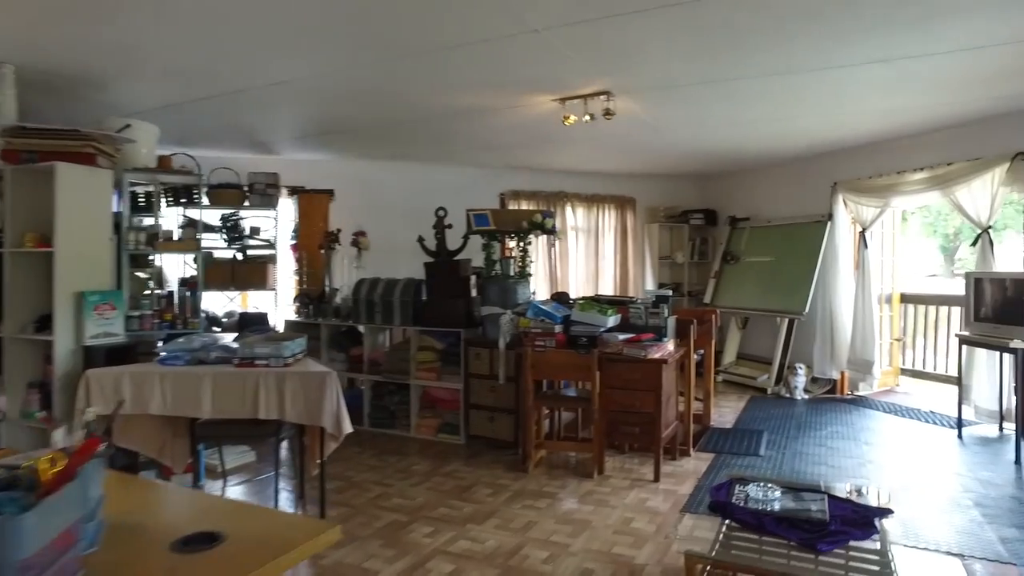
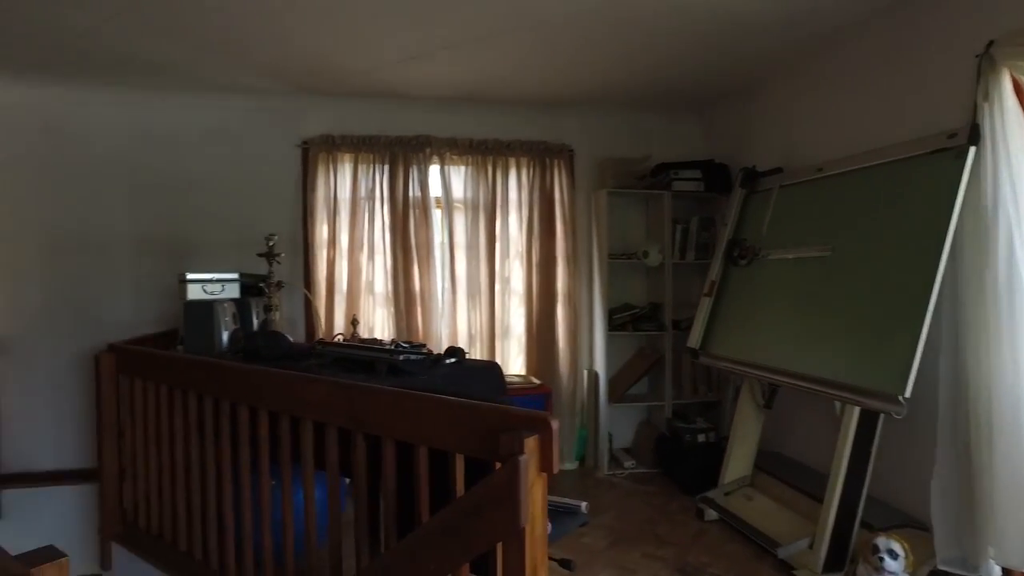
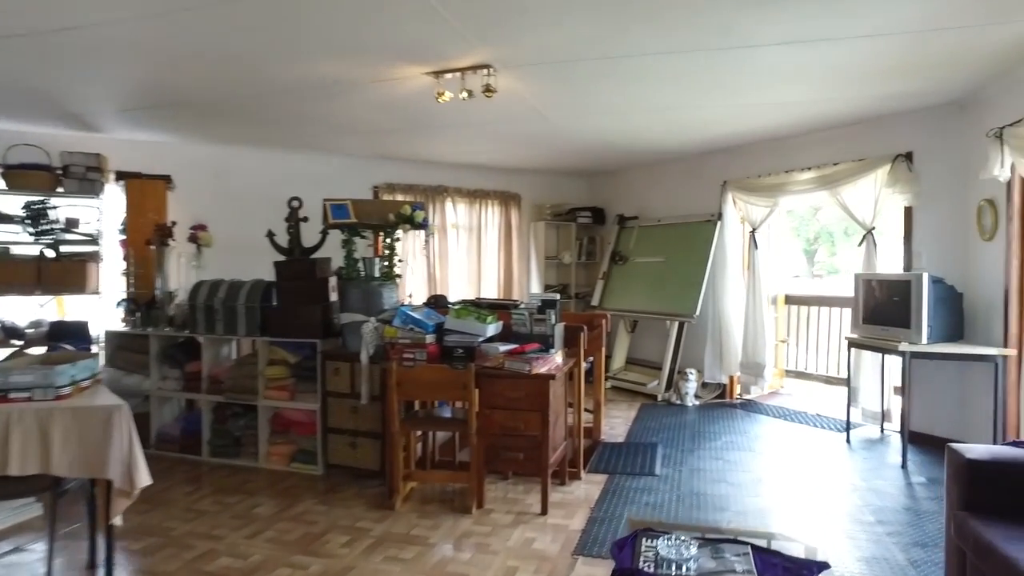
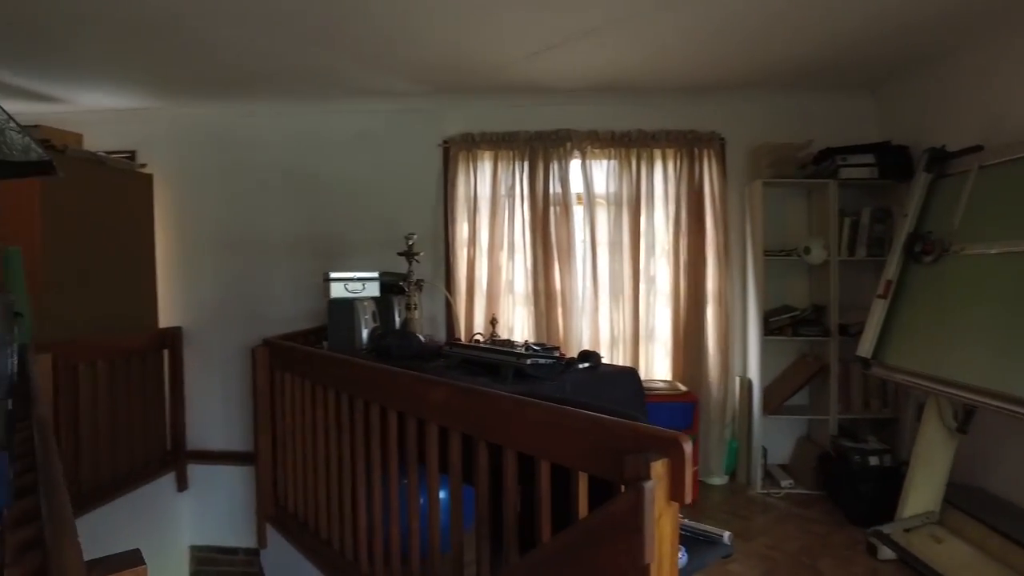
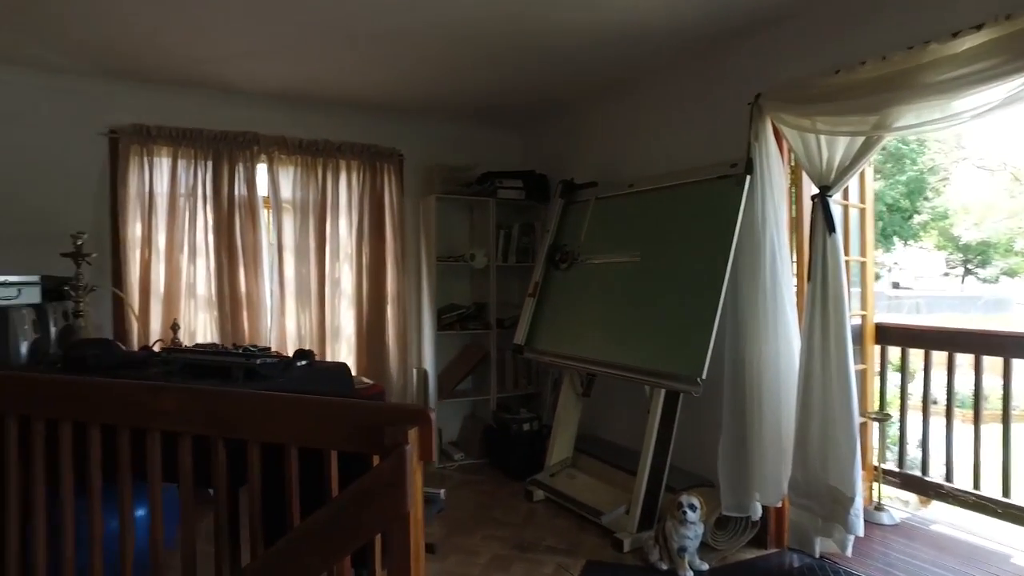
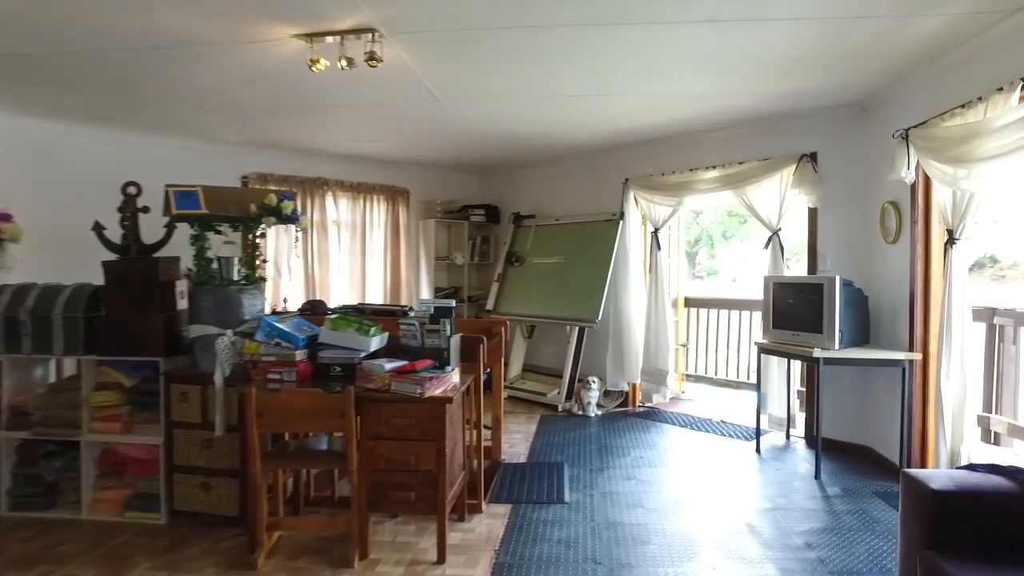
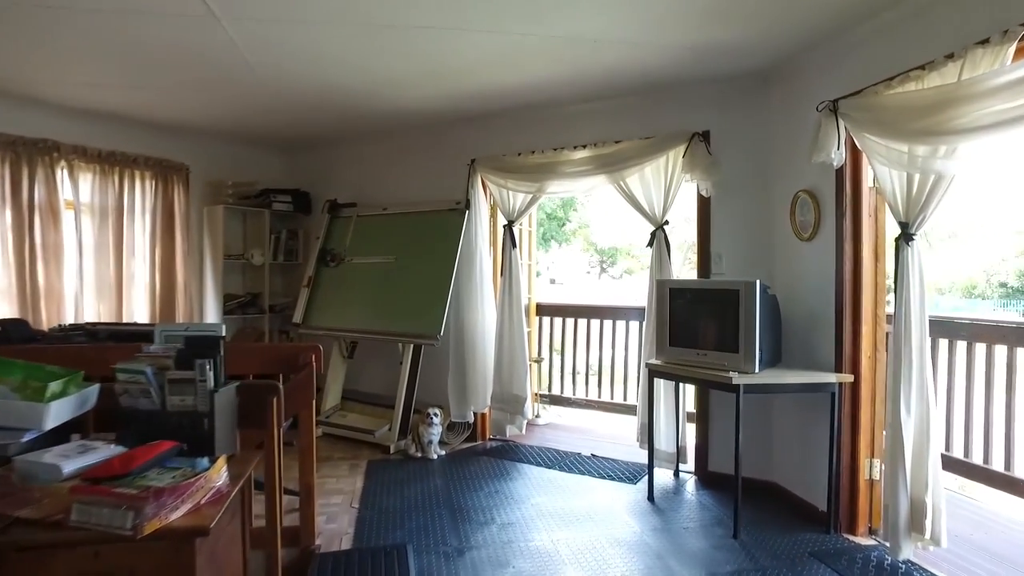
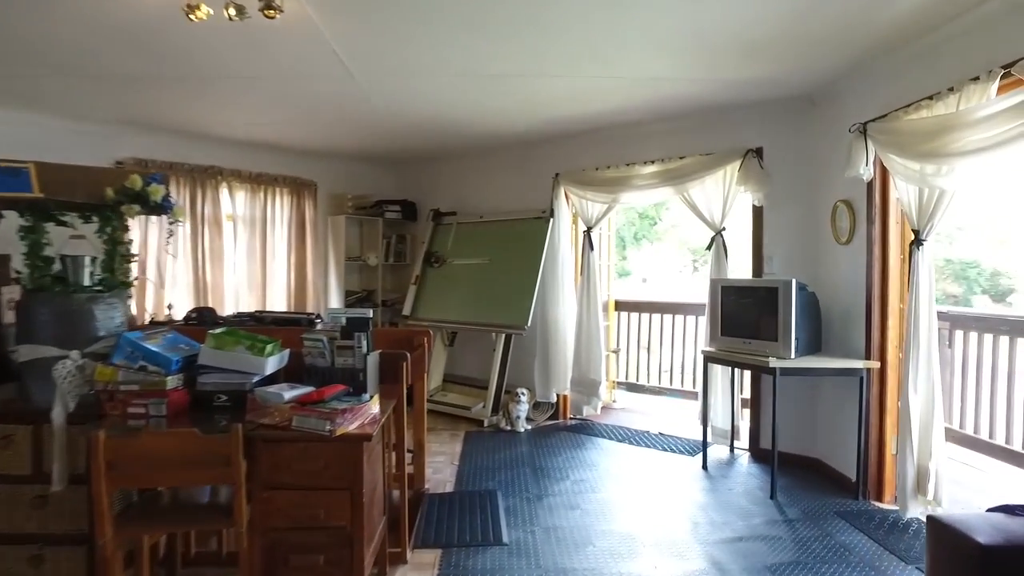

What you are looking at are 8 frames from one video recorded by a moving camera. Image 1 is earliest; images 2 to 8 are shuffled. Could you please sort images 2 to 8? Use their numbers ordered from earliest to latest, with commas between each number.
3, 6, 8, 7, 5, 2, 4
